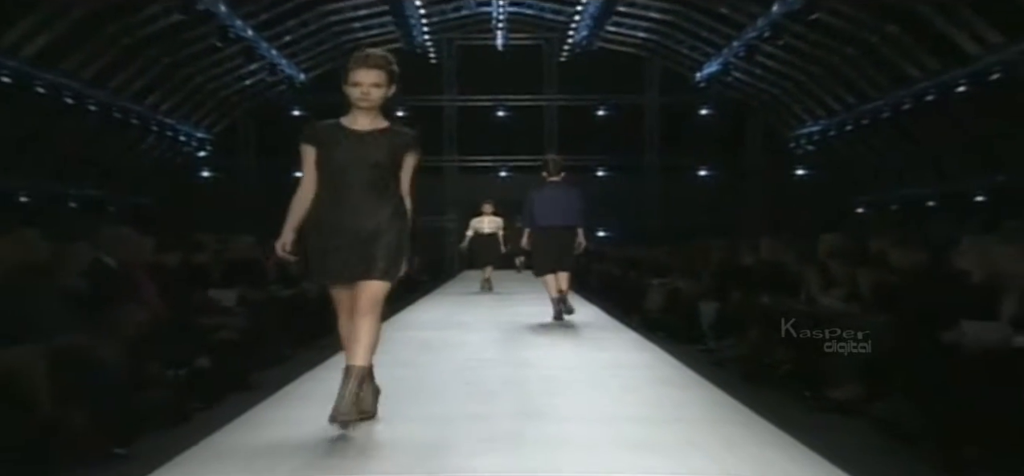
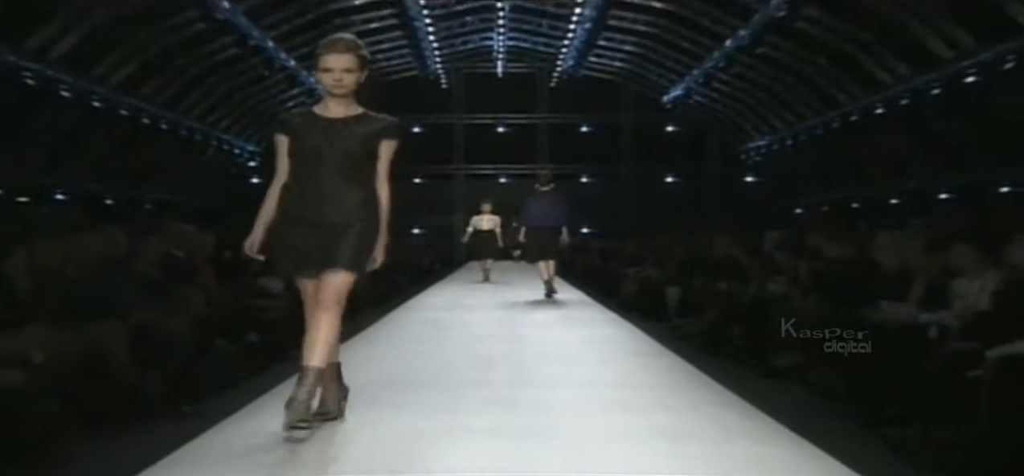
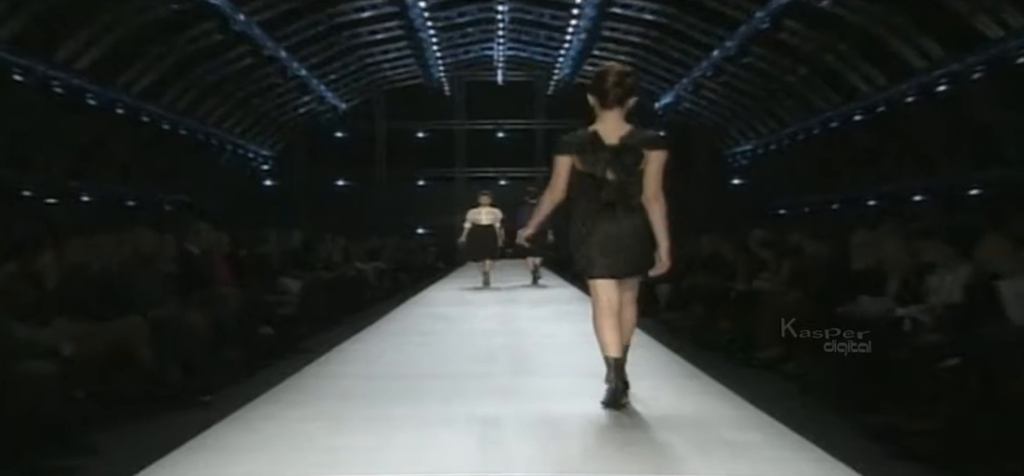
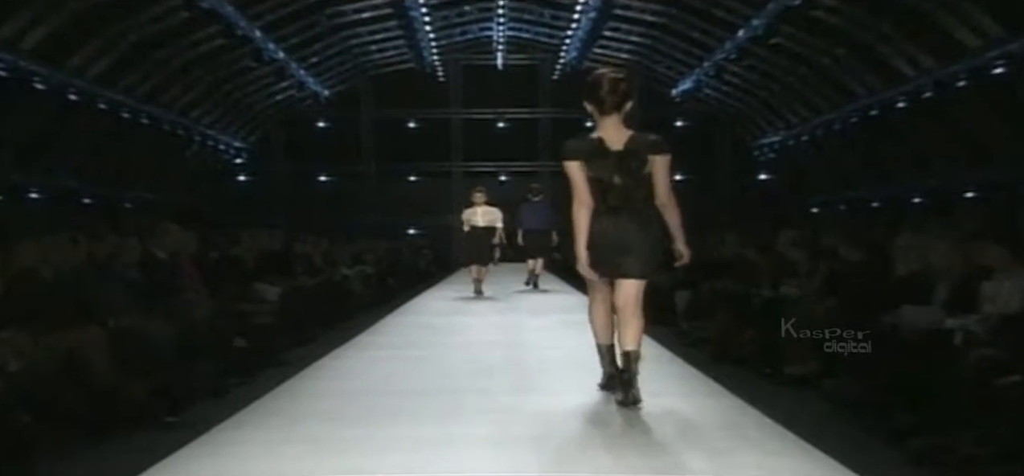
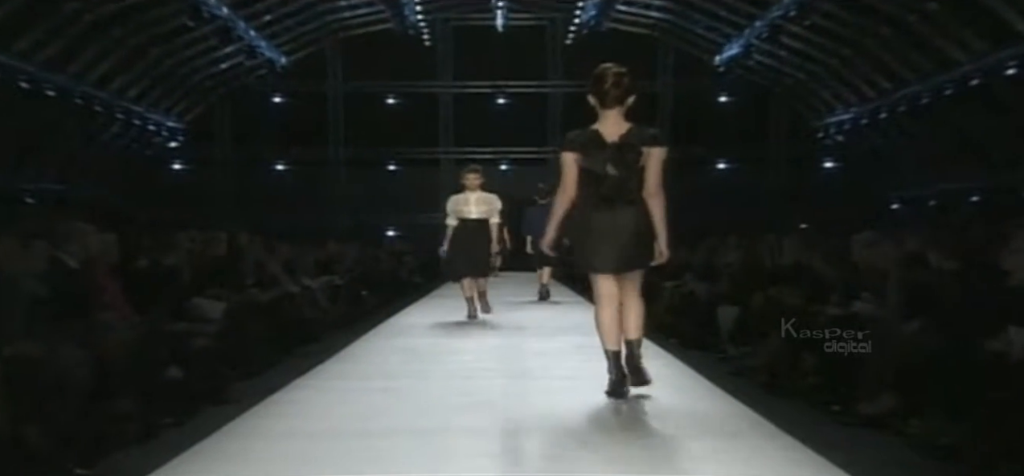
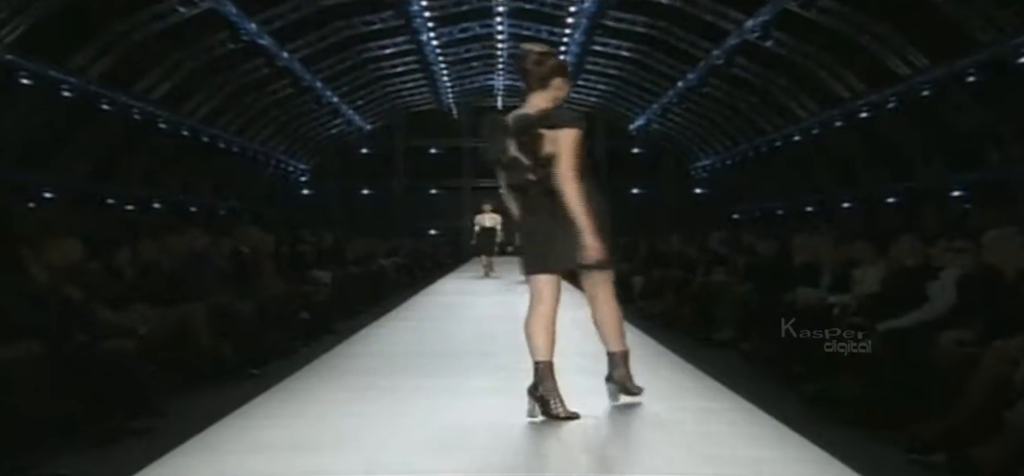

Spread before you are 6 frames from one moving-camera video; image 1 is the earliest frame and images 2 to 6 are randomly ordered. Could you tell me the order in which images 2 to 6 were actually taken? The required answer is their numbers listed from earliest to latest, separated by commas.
2, 6, 3, 4, 5
